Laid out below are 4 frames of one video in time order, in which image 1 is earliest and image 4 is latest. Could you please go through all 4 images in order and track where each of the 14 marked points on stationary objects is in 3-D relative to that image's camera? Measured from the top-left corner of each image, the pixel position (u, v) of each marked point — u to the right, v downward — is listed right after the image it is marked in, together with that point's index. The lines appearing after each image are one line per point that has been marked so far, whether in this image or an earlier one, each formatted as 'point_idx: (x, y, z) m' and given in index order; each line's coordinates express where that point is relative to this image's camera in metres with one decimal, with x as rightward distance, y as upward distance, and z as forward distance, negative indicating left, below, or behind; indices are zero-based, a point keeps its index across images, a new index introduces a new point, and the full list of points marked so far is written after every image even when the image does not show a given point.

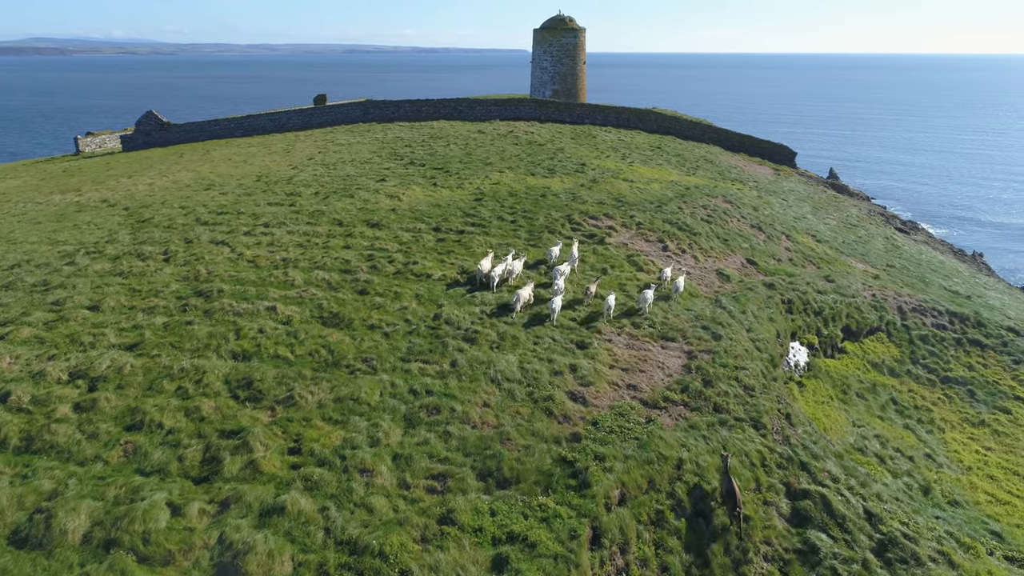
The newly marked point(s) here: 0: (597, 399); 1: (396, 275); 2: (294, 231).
0: (+1.6, -2.2, +10.7) m
1: (-3.3, +0.4, +15.7) m
2: (-7.6, +2.0, +19.2) m
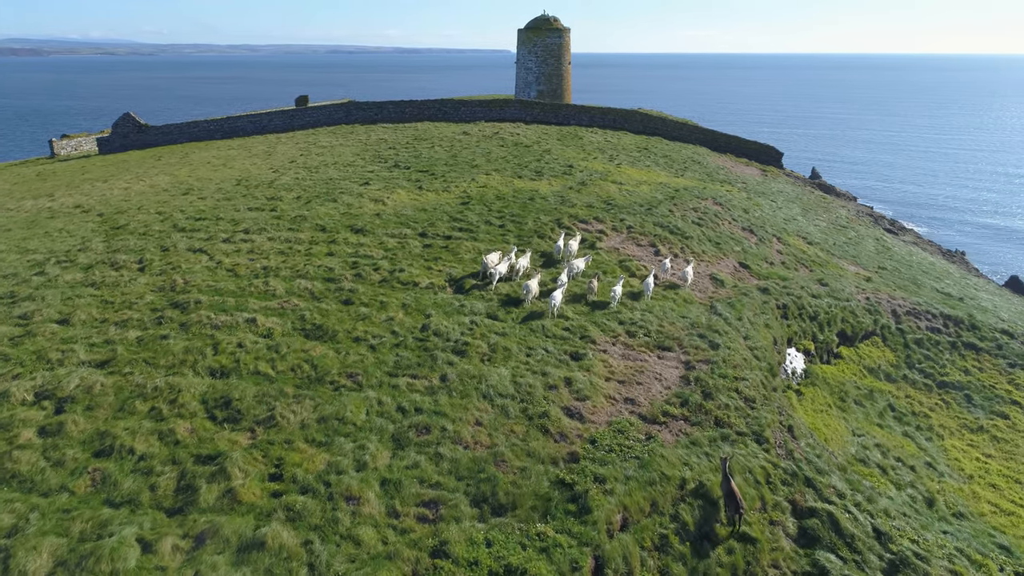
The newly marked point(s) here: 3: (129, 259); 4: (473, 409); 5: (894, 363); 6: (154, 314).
0: (+1.5, -2.4, +10.3) m
1: (-3.6, +0.1, +15.1) m
2: (-8.0, +1.7, +18.5) m
3: (-12.0, +0.9, +17.3) m
4: (-0.7, -2.2, +10.2) m
5: (+11.7, -2.3, +16.9) m
6: (-8.9, -0.6, +13.7) m
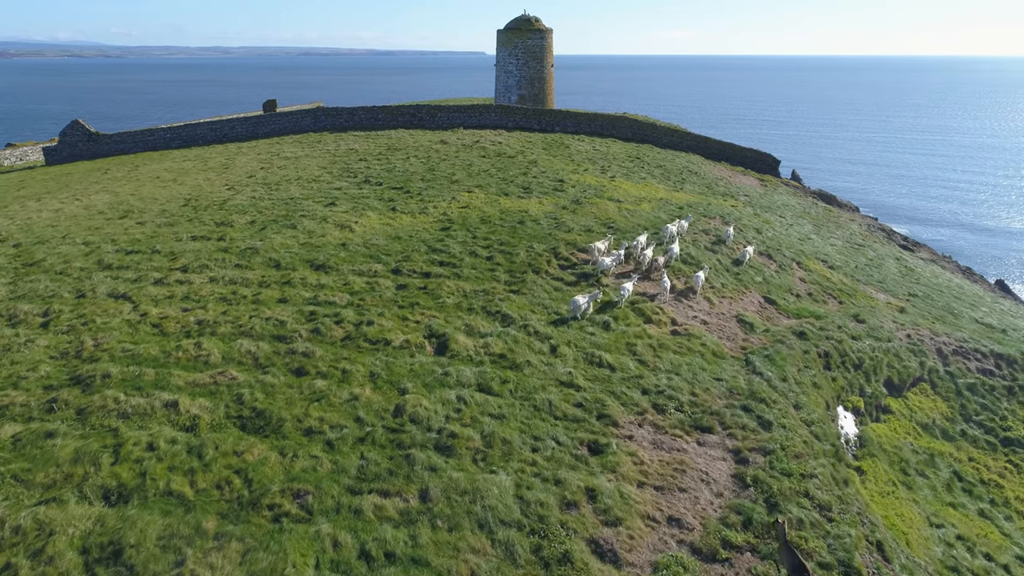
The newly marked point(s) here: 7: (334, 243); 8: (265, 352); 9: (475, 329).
0: (+1.6, -3.6, +7.5) m
1: (-3.7, -1.2, +12.2) m
2: (-8.2, +0.3, +15.4) m
3: (-12.2, -0.6, +14.1) m
4: (-0.6, -3.5, +7.3) m
5: (+11.5, -3.4, +14.5) m
6: (-9.0, -2.1, +10.6) m
7: (-5.7, +1.5, +17.8) m
8: (-5.2, -1.4, +11.7) m
9: (-0.8, -1.0, +12.8) m
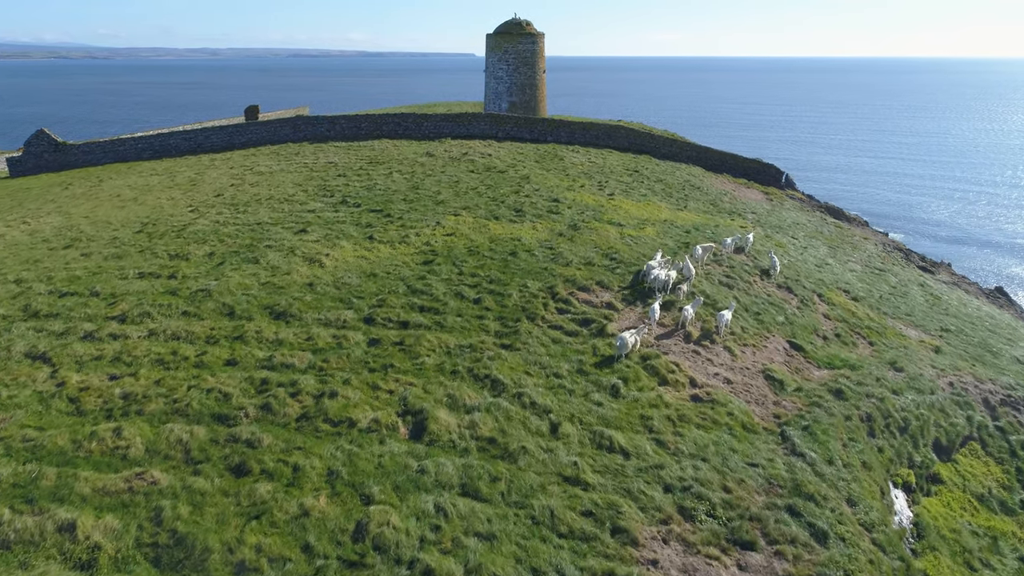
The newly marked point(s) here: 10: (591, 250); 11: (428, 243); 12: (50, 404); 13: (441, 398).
0: (+1.6, -4.8, +5.4) m
1: (-3.8, -2.5, +10.0) m
2: (-8.4, -1.0, +13.2) m
3: (-12.4, -1.9, +11.8) m
4: (-0.7, -4.7, +5.2) m
5: (+11.4, -4.5, +12.6) m
6: (-9.1, -3.4, +8.3) m
7: (-6.0, +0.2, +15.6) m
8: (-5.4, -2.6, +9.5) m
9: (-1.0, -2.2, +10.7) m
10: (+2.6, +1.2, +18.0) m
11: (-2.8, +1.5, +18.4) m
12: (-8.9, -2.3, +10.6) m
13: (-1.4, -2.2, +10.7) m
